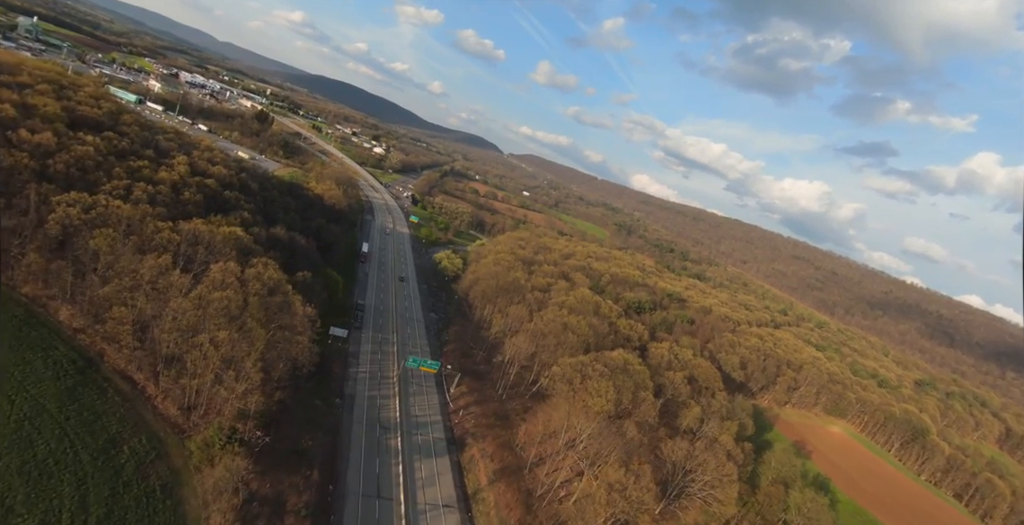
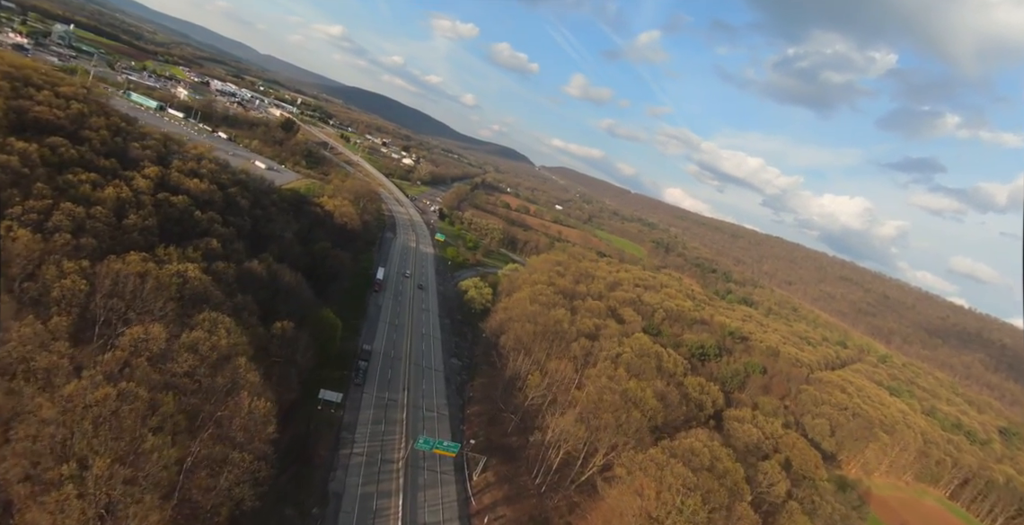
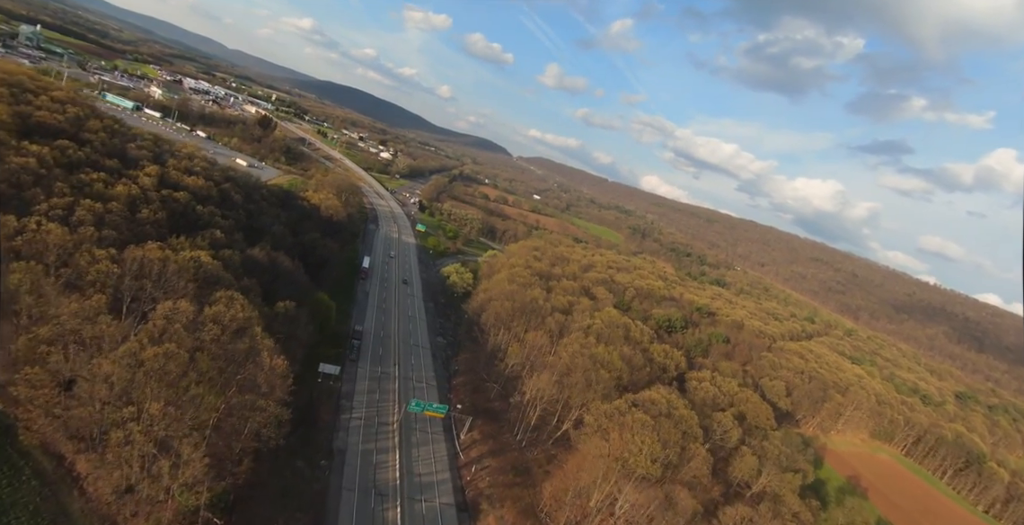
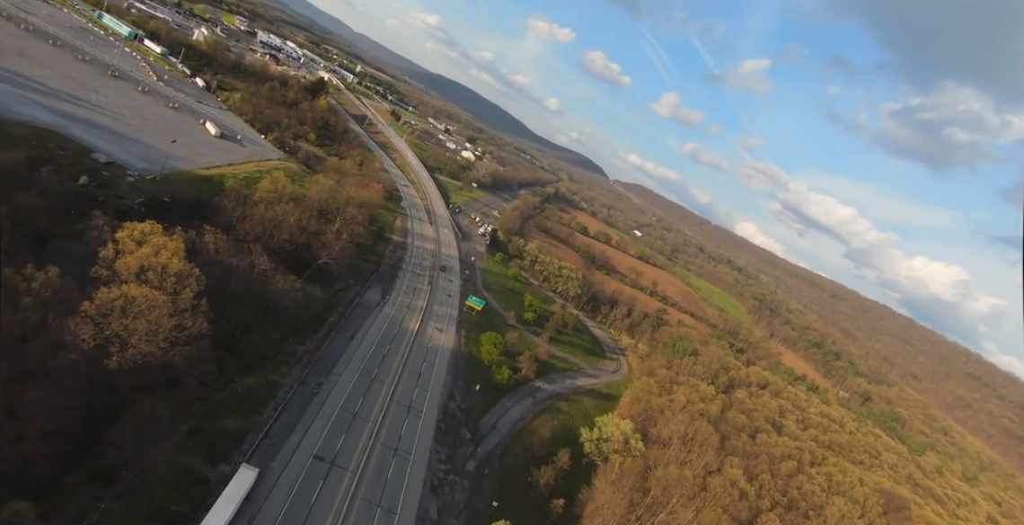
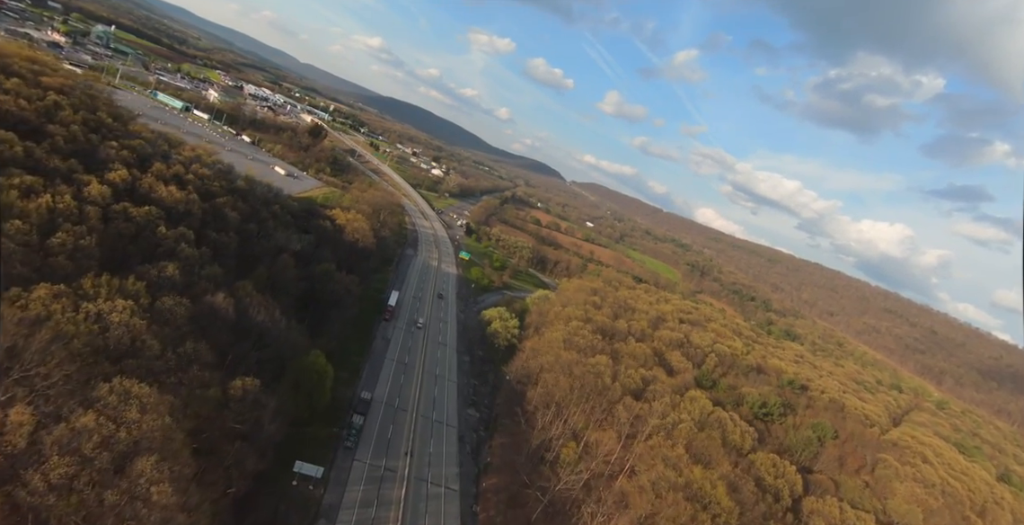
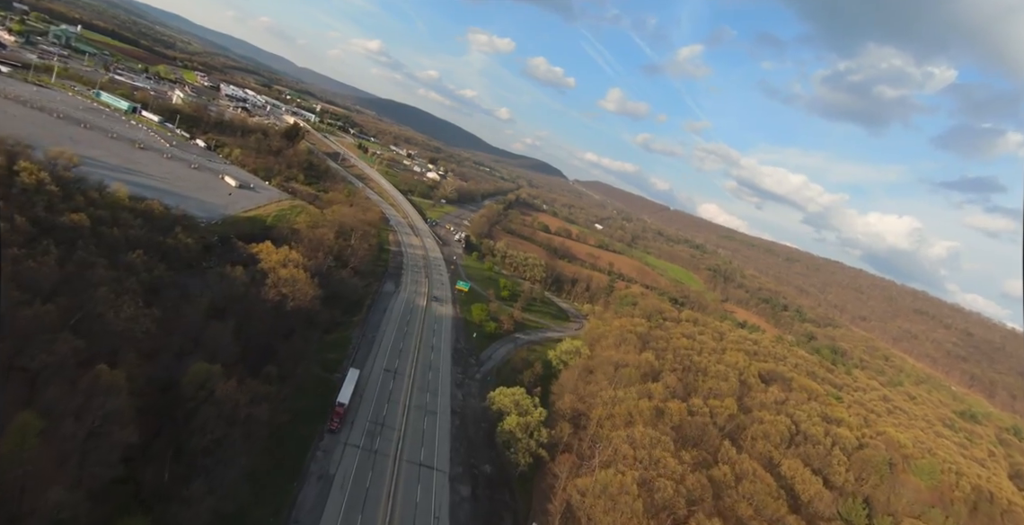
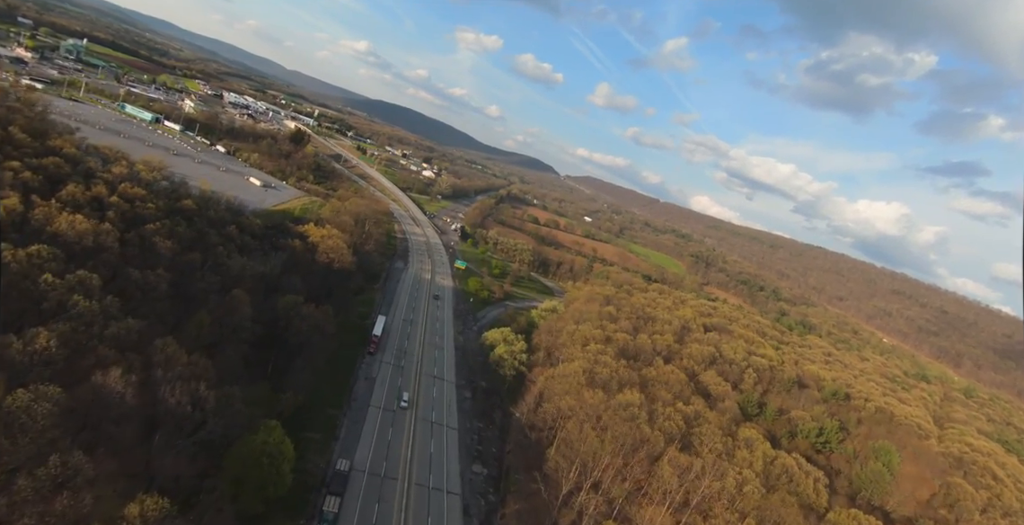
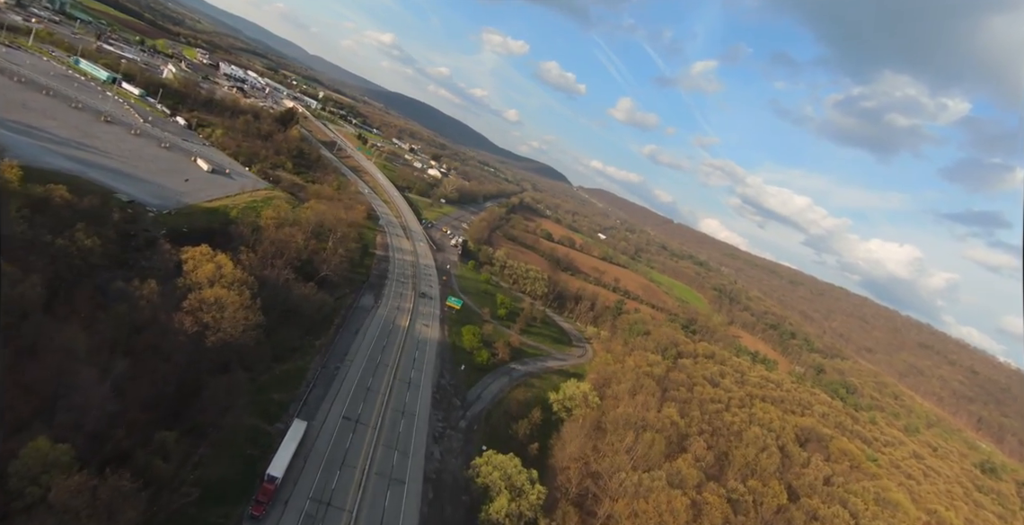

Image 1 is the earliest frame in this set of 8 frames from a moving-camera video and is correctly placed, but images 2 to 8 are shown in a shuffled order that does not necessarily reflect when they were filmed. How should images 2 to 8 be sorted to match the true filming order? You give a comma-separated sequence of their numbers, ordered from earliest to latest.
3, 2, 5, 7, 6, 8, 4
